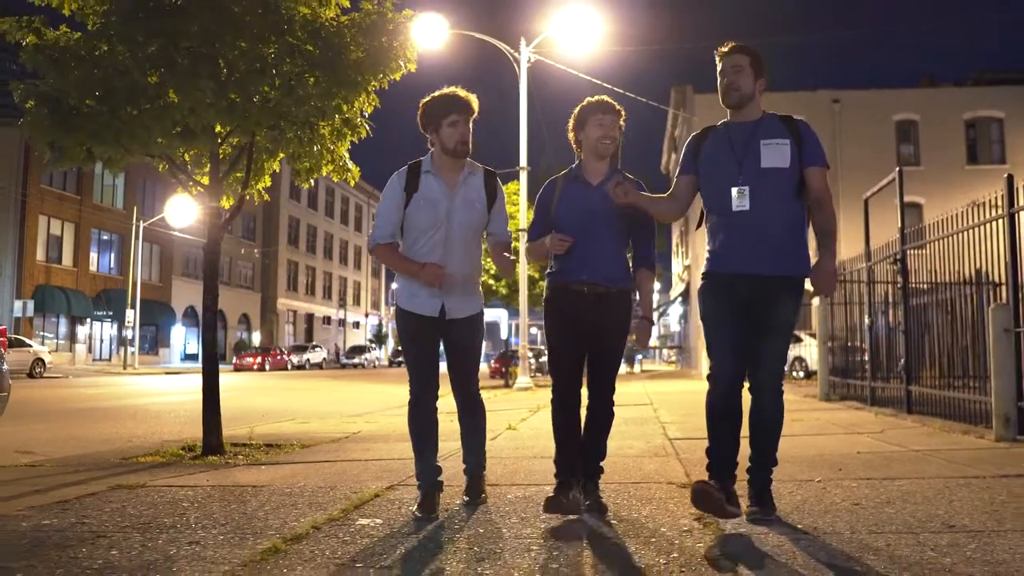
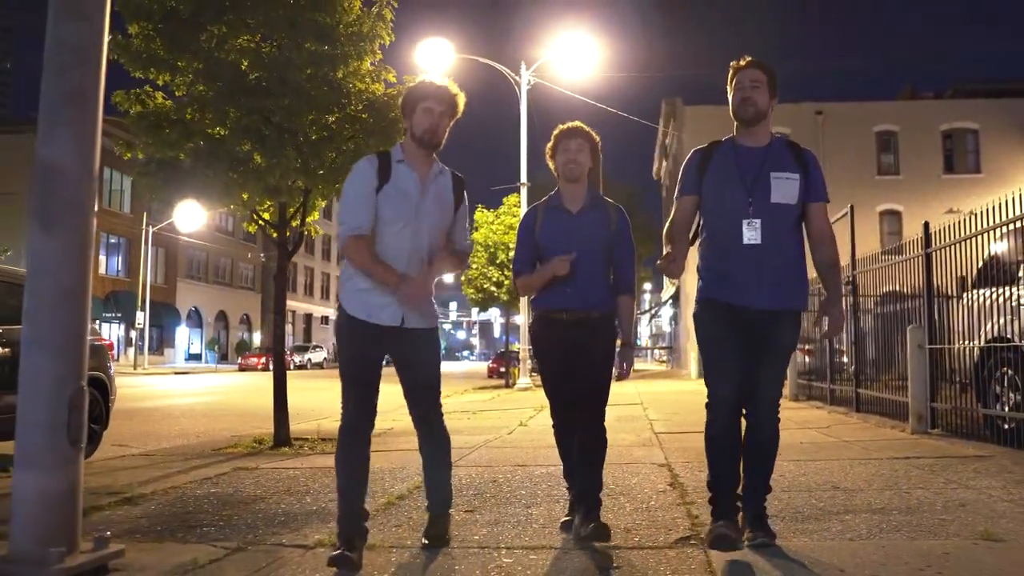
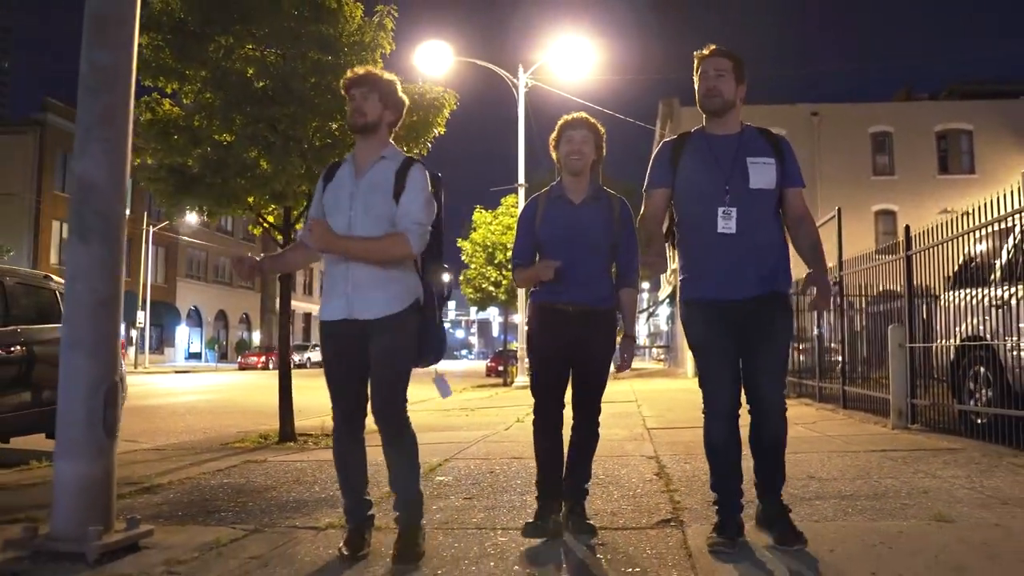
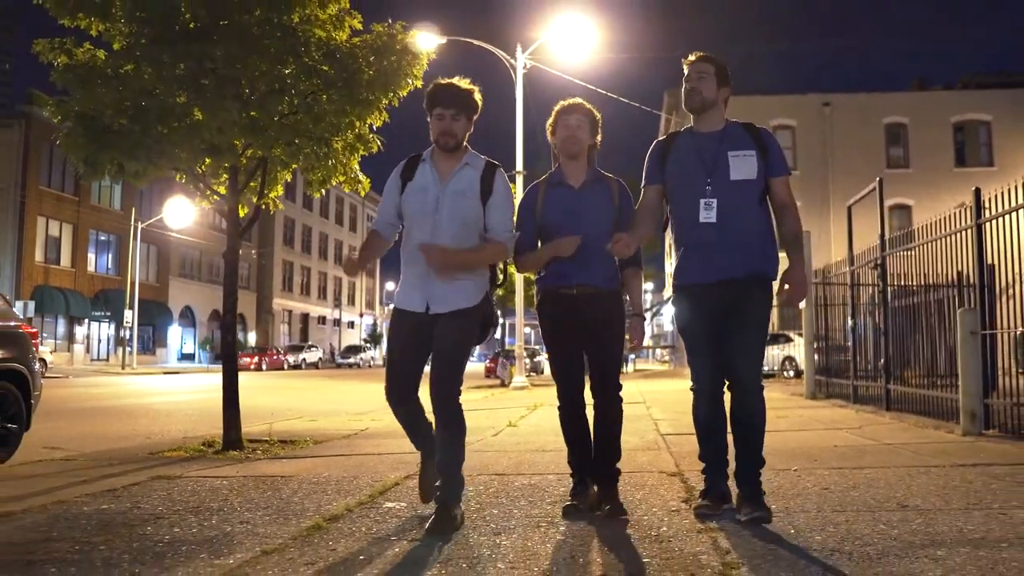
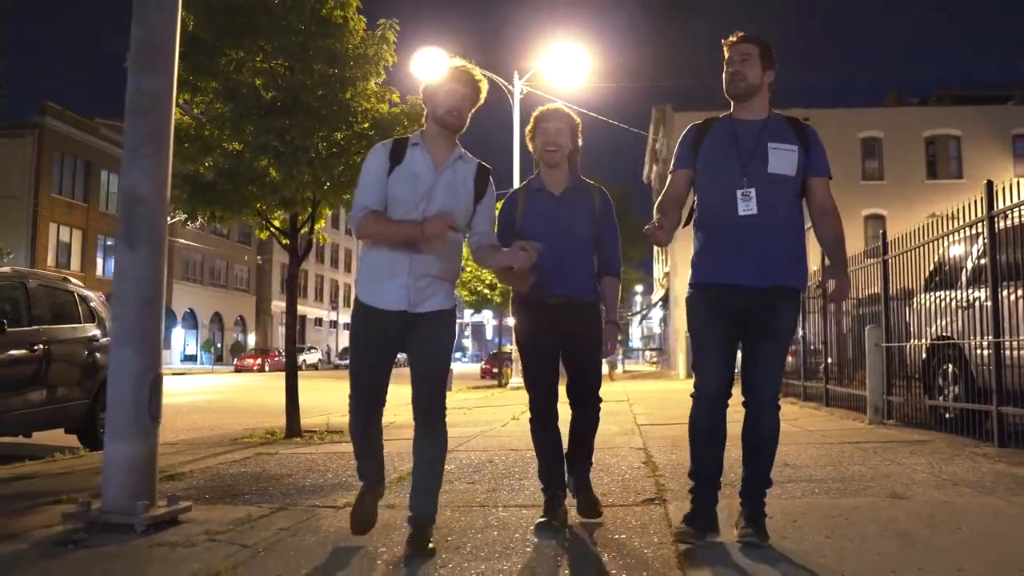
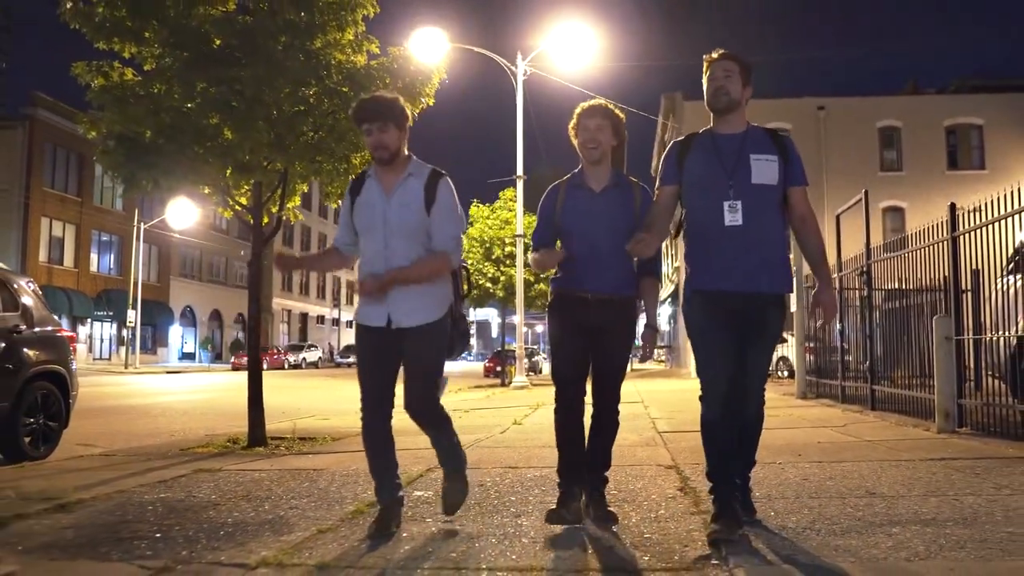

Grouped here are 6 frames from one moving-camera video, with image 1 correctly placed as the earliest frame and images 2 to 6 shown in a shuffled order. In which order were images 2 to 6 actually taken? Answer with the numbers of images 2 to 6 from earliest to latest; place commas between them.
4, 6, 2, 3, 5
